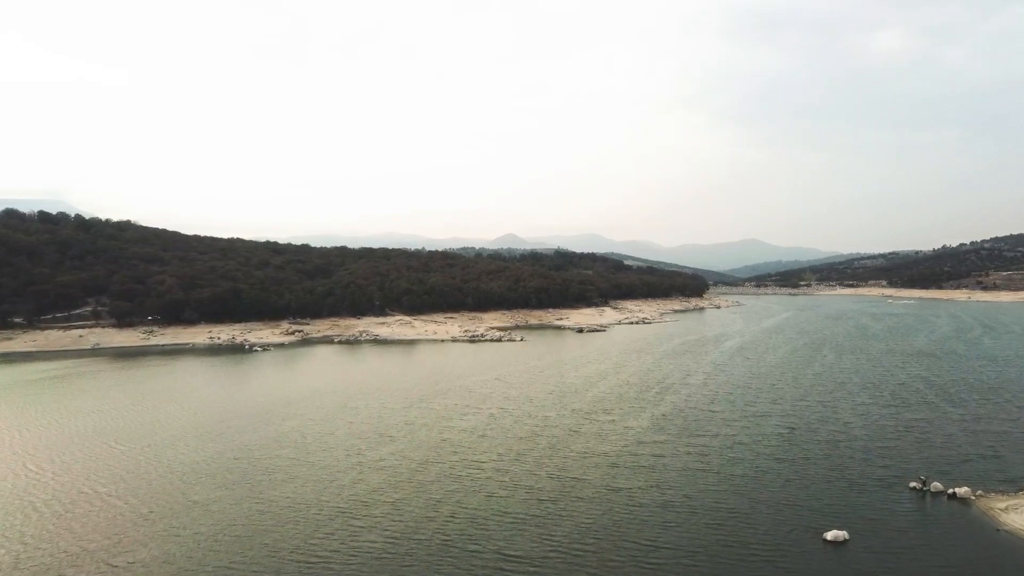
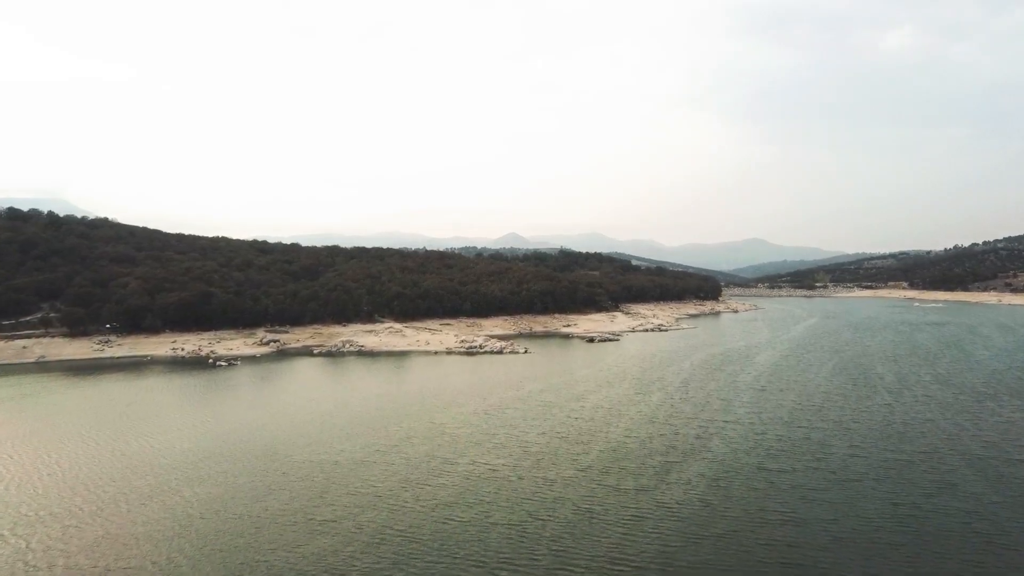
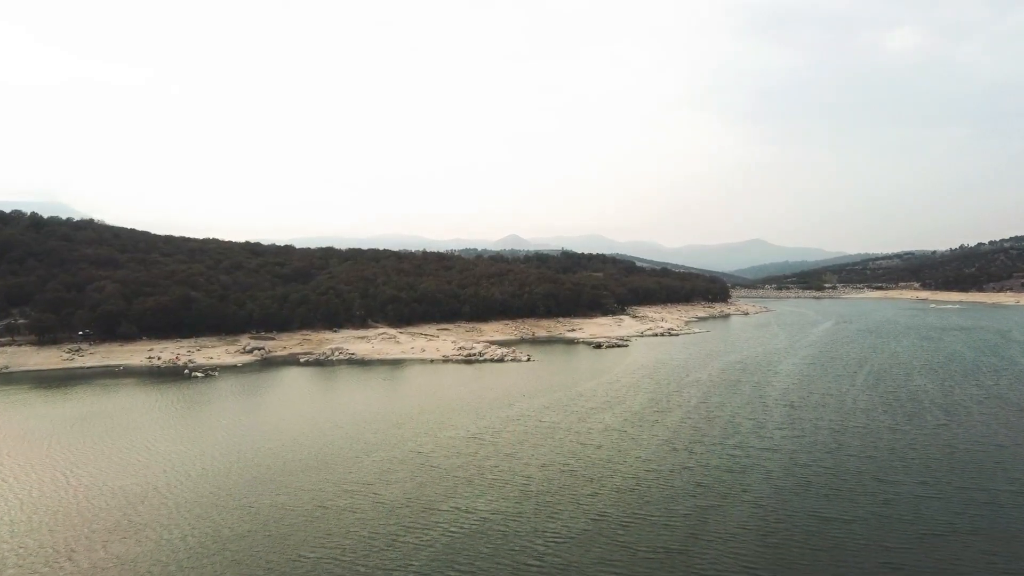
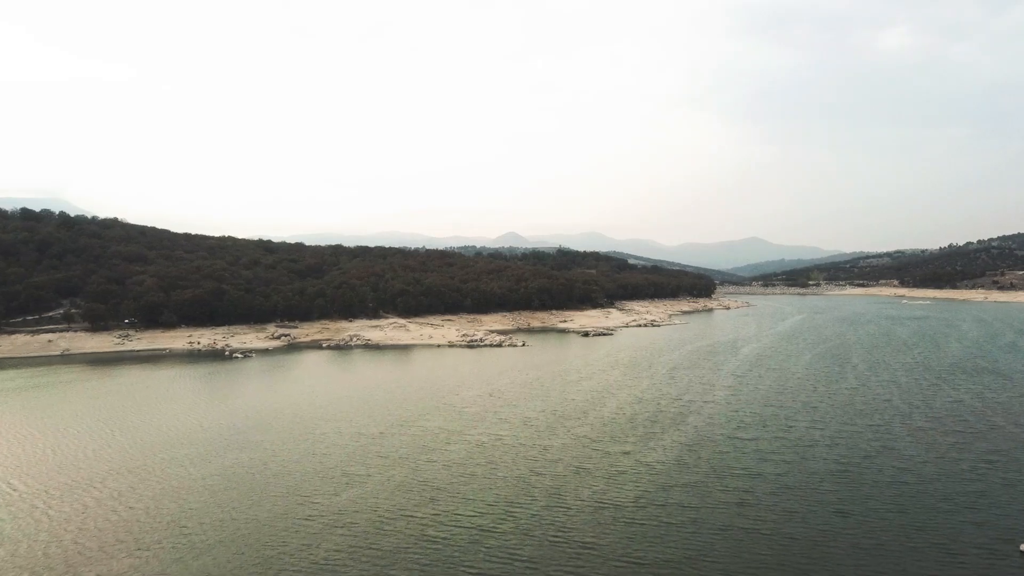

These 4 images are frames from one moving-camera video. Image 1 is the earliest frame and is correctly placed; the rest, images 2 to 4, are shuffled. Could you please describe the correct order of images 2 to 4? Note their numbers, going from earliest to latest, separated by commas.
4, 2, 3
